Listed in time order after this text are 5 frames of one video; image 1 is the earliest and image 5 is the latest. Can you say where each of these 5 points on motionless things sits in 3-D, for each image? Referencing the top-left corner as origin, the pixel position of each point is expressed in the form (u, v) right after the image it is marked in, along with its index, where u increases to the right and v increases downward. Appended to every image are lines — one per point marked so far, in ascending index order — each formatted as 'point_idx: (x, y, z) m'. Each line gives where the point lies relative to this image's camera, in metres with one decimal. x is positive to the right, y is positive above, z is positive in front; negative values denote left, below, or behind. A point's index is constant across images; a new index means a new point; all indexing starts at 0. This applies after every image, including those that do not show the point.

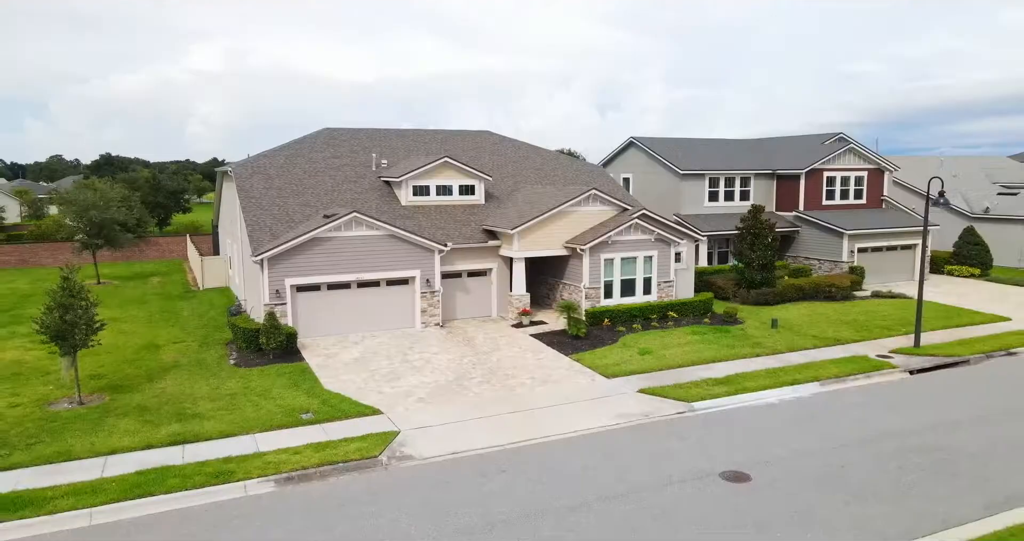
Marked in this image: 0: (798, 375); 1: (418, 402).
0: (+7.6, -2.8, +19.8) m
1: (-2.3, -3.2, +18.3) m
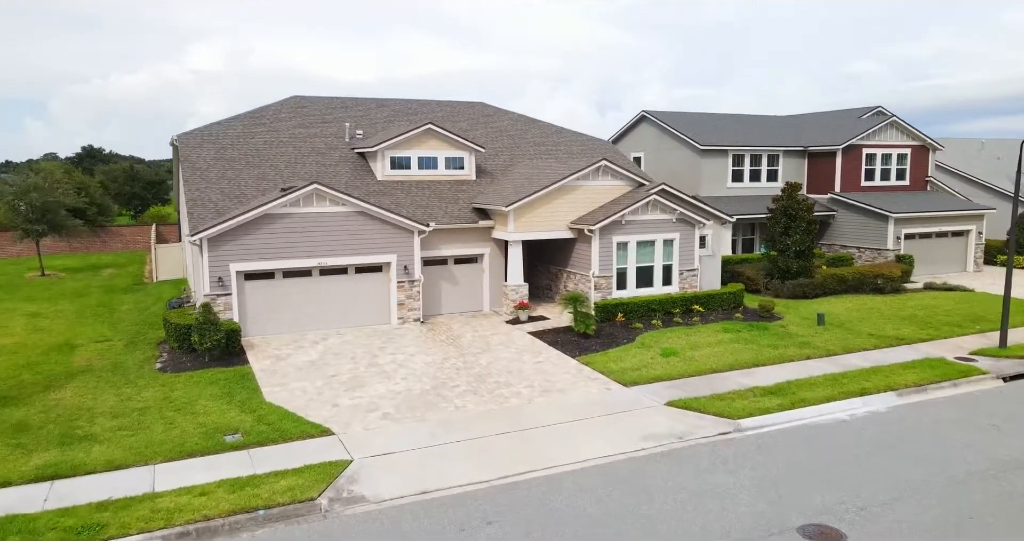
0: (+7.5, -2.4, +15.7) m
1: (-2.5, -2.8, +14.1) m
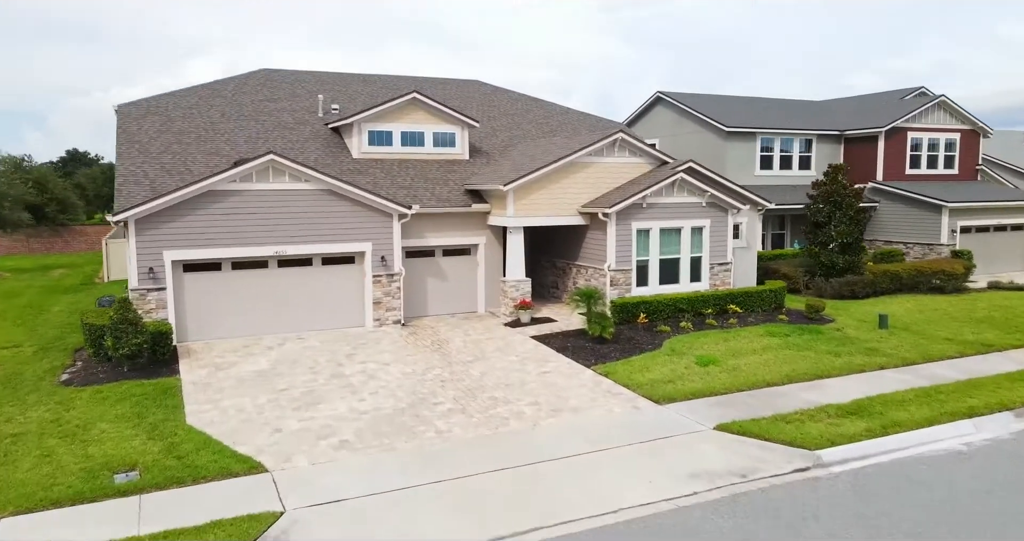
0: (+7.5, -2.1, +12.1) m
1: (-2.5, -2.5, +10.5) m
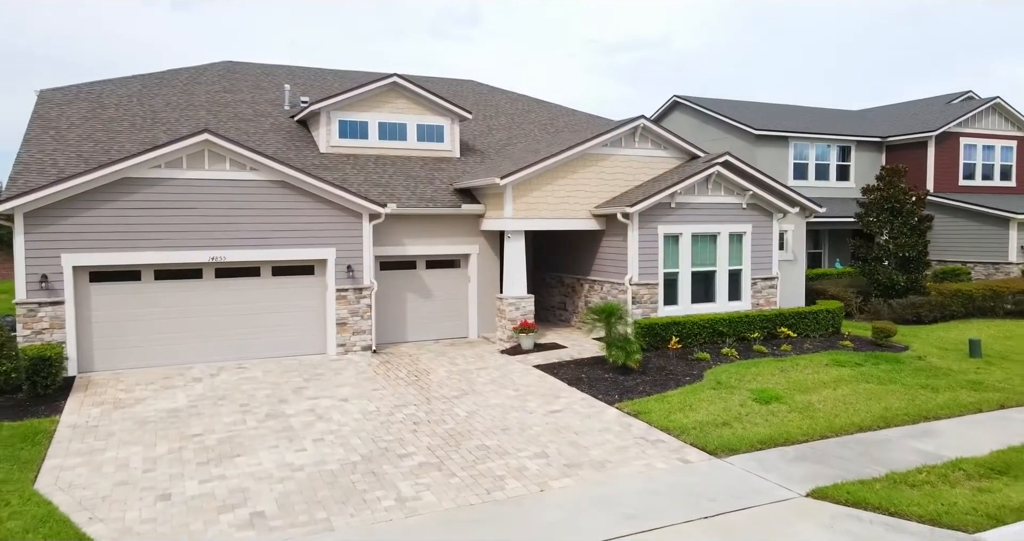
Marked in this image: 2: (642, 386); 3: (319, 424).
0: (+7.4, -2.1, +8.6) m
1: (-2.5, -2.4, +7.0) m
2: (+2.0, -1.8, +11.7) m
3: (-2.6, -2.1, +10.0) m
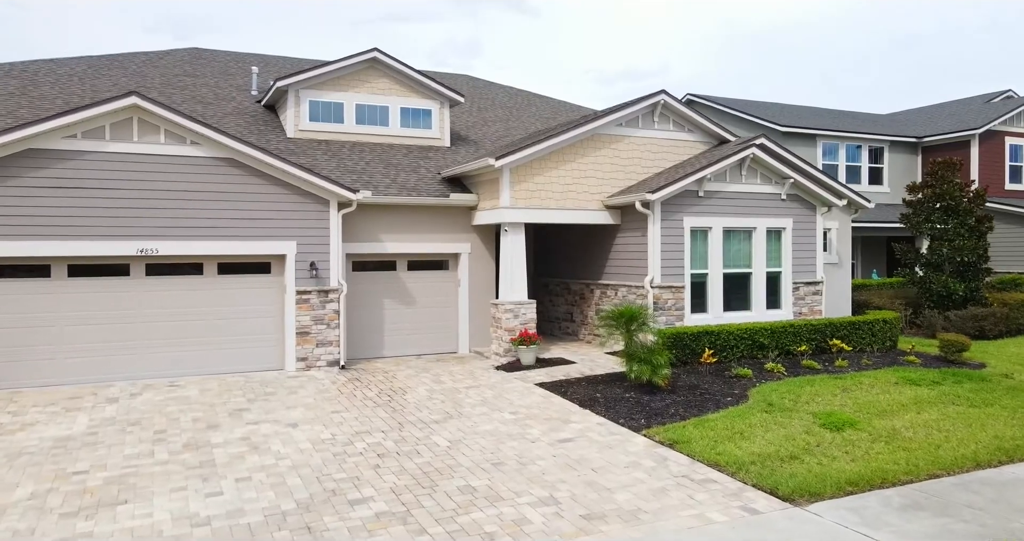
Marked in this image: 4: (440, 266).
0: (+7.4, -1.9, +6.1) m
1: (-2.5, -2.1, +4.5) m
2: (+2.0, -1.7, +9.2) m
3: (-2.6, -1.9, +7.5) m
4: (-1.3, +0.1, +13.3) m
